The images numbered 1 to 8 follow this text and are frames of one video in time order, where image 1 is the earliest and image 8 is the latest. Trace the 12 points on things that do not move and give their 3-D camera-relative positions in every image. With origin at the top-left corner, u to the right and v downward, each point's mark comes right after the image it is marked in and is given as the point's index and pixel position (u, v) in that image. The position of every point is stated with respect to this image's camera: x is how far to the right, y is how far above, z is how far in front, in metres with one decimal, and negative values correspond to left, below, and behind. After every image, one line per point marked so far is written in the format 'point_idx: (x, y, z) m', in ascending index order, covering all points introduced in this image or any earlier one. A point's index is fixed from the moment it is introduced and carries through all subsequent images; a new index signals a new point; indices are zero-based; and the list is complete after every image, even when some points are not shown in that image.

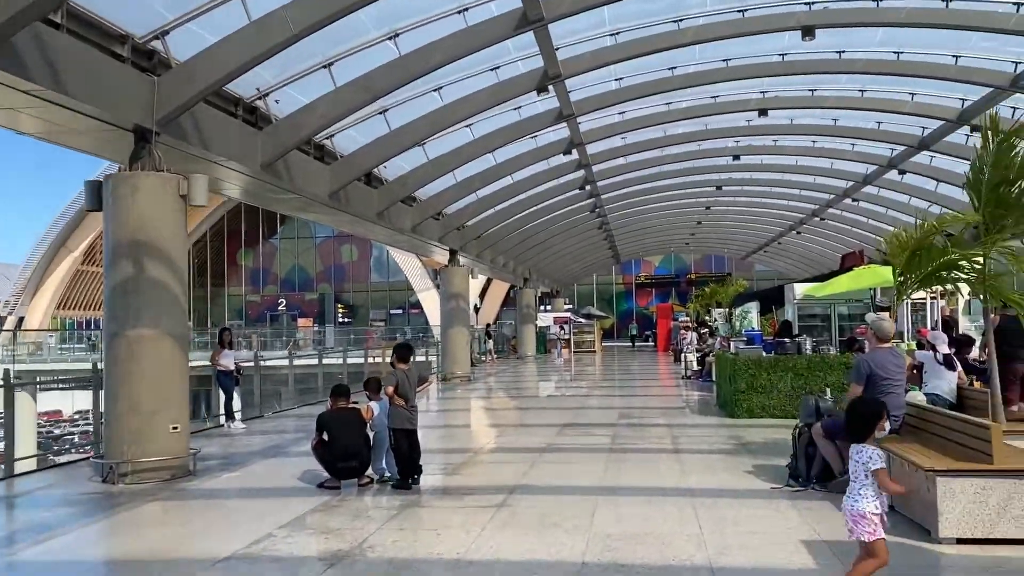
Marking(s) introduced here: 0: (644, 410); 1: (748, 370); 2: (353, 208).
0: (+2.5, -2.3, +16.3) m
1: (+4.0, -1.4, +14.6) m
2: (-3.2, +1.6, +17.4) m
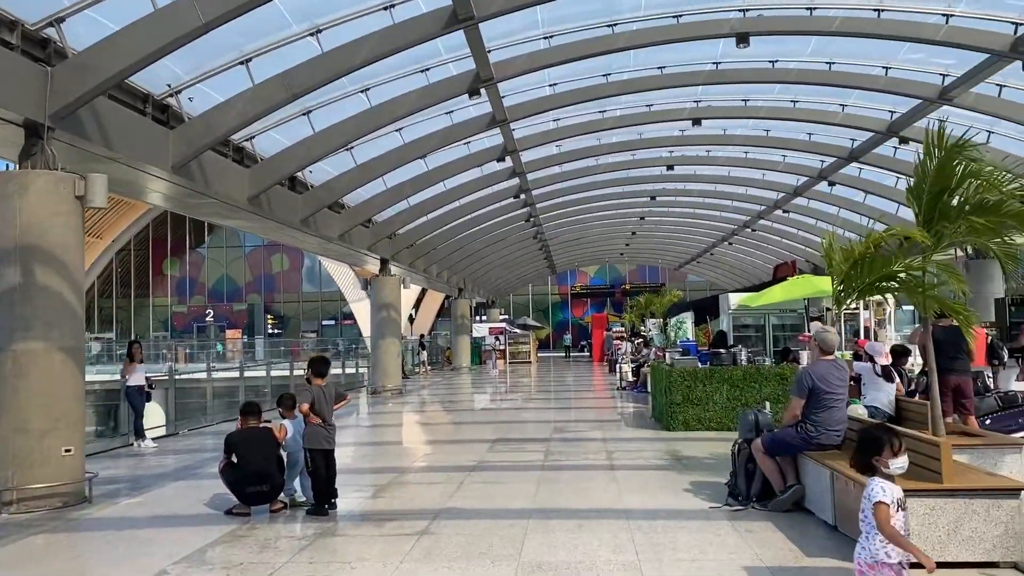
0: (+1.2, -2.5, +15.9) m
1: (+2.8, -1.5, +14.3) m
2: (-4.5, +1.4, +16.6) m
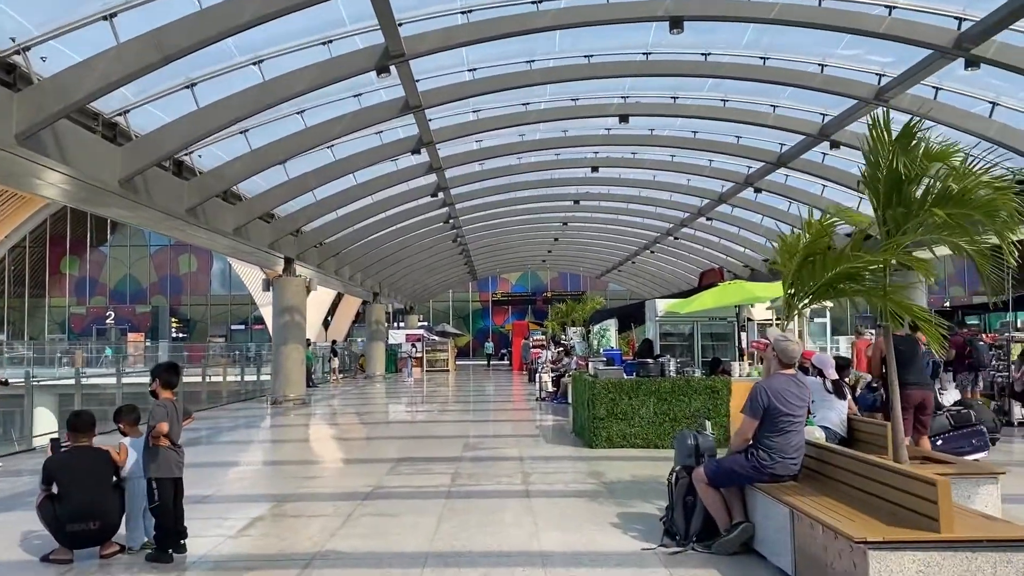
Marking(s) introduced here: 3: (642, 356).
0: (-0.3, -2.5, +14.5) m
1: (+1.4, -1.6, +13.0) m
2: (-6.0, +1.5, +14.7) m
3: (+2.3, -1.2, +15.5) m
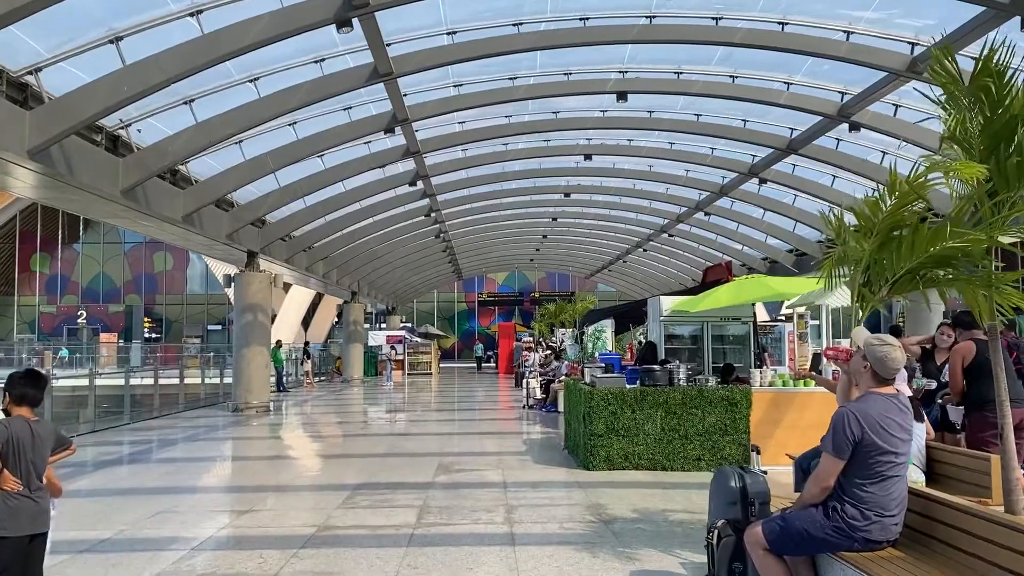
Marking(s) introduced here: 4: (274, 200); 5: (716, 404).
0: (-0.6, -2.5, +12.4) m
1: (+1.2, -1.5, +11.0) m
2: (-6.3, +1.6, +12.6) m
3: (+2.1, -1.1, +13.5) m
4: (-5.4, +2.0, +19.7) m
5: (+2.6, -1.5, +11.1) m
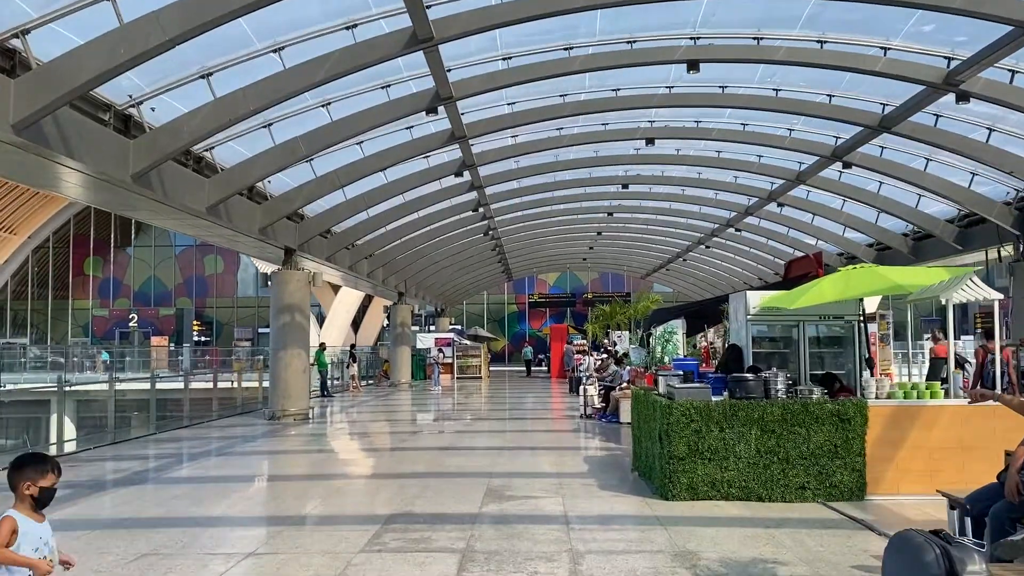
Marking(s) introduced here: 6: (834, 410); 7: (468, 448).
0: (+0.2, -2.4, +10.6) m
1: (+1.9, -1.4, +9.1) m
2: (-5.5, +1.7, +11.1) m
3: (+2.9, -1.1, +11.5) m
4: (-4.3, +2.0, +18.2) m
5: (+3.2, -1.4, +9.1) m
6: (+3.4, -1.3, +9.1) m
7: (-0.8, -2.8, +15.0) m
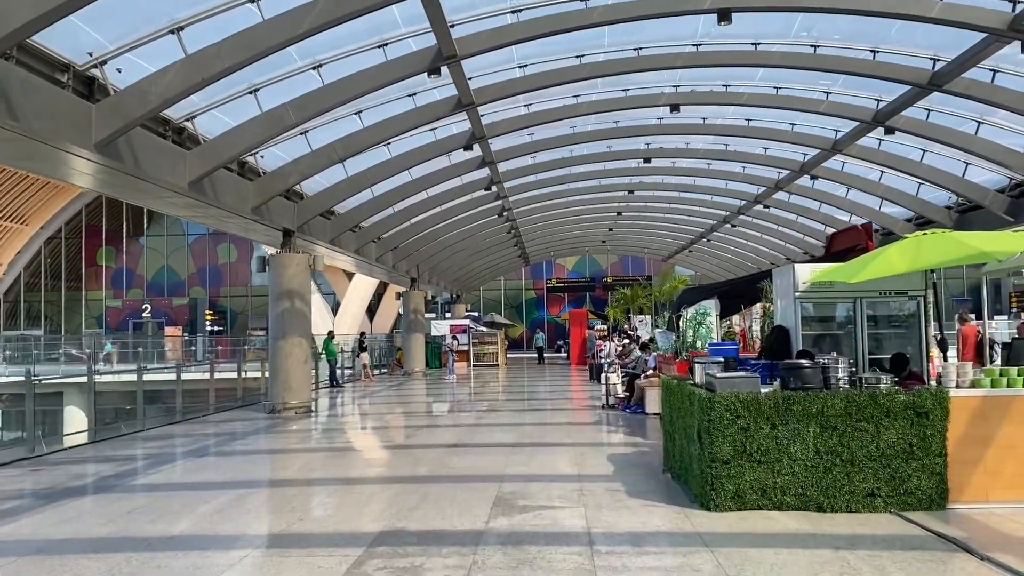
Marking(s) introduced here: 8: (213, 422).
0: (+0.3, -2.1, +9.2) m
1: (+2.0, -1.1, +7.6) m
2: (-5.4, +1.8, +9.8) m
3: (+3.0, -0.7, +10.0) m
4: (-4.0, +2.4, +16.8) m
5: (+3.3, -1.1, +7.6) m
6: (+3.5, -1.0, +7.5) m
7: (-0.5, -2.5, +13.6) m
8: (-6.6, -2.9, +19.1) m
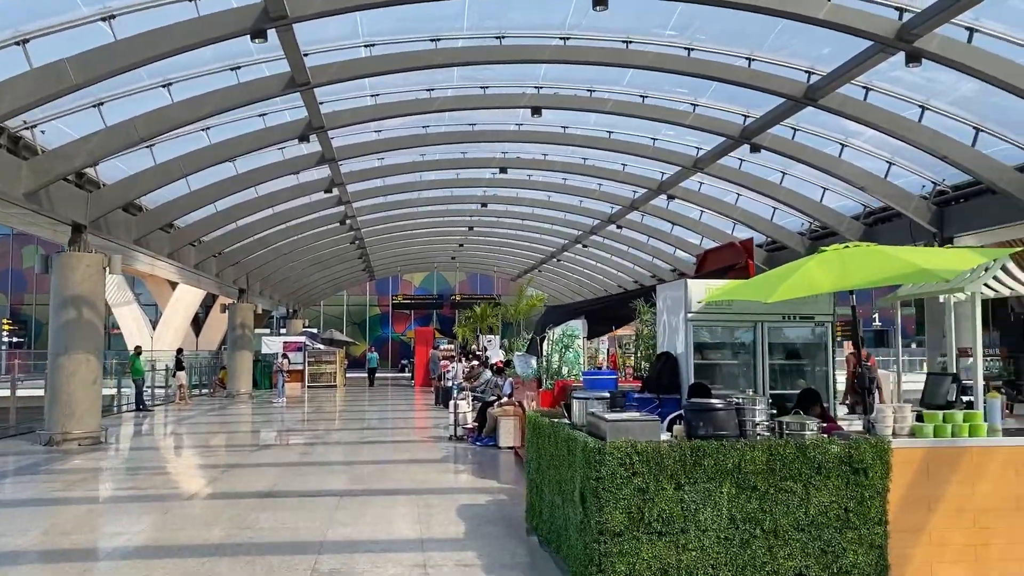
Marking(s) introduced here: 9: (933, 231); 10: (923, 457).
0: (-1.1, -2.2, +7.0) m
1: (+0.8, -1.2, +5.8) m
2: (-6.8, +1.9, +6.6) m
3: (+1.4, -0.9, +8.3) m
4: (-6.6, +2.3, +13.8) m
5: (+2.2, -1.3, +5.9) m
6: (+2.3, -1.1, +5.9) m
7: (-2.7, -2.6, +11.2) m
8: (-9.7, -3.0, +15.5) m
9: (+9.1, +1.2, +18.7) m
10: (+2.9, -1.2, +6.2) m
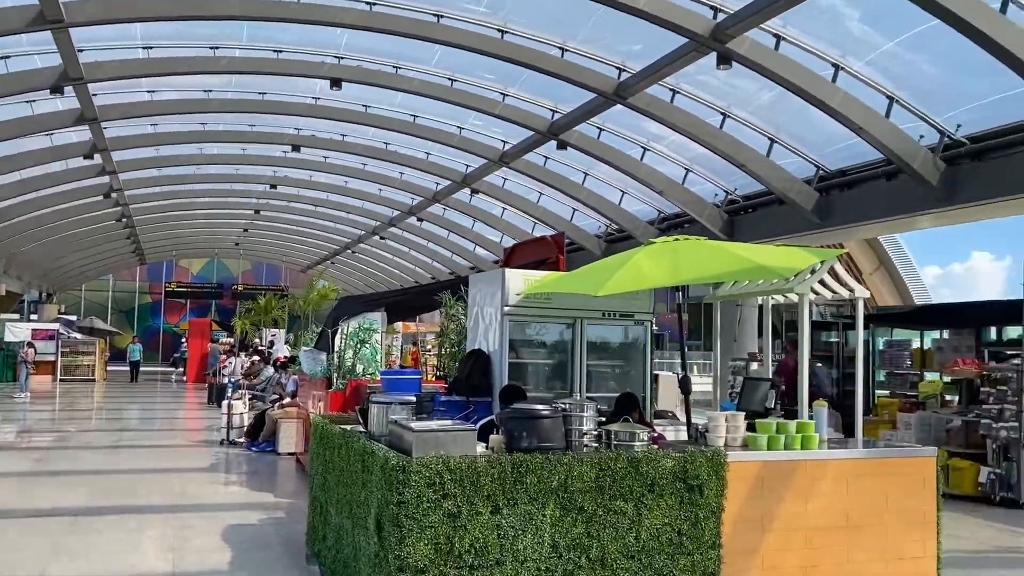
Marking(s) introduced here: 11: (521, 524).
0: (-2.6, -2.0, +5.5) m
1: (-0.4, -1.1, +4.7) m
2: (-7.8, +2.3, +3.8) m
3: (-0.4, -0.8, +7.3) m
4: (-9.3, +2.7, +10.8) m
5: (+0.9, -1.2, +5.2) m
6: (+1.0, -1.1, +5.2) m
7: (-5.1, -2.3, +9.1) m
8: (-12.9, -2.4, +11.7) m
9: (+4.7, +1.1, +19.2) m
10: (+1.6, -1.2, +5.6) m
11: (+0.1, -1.4, +4.9) m
